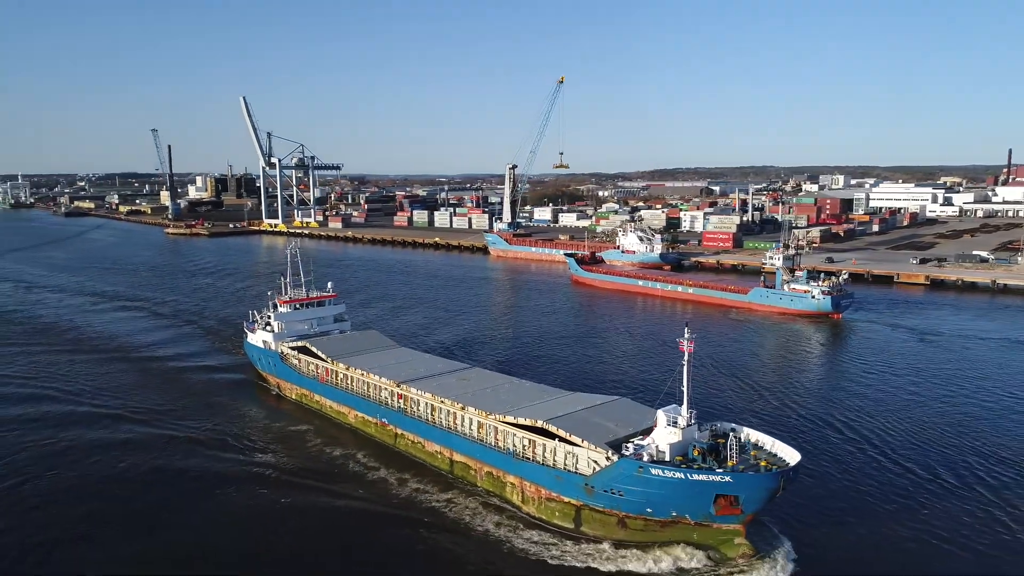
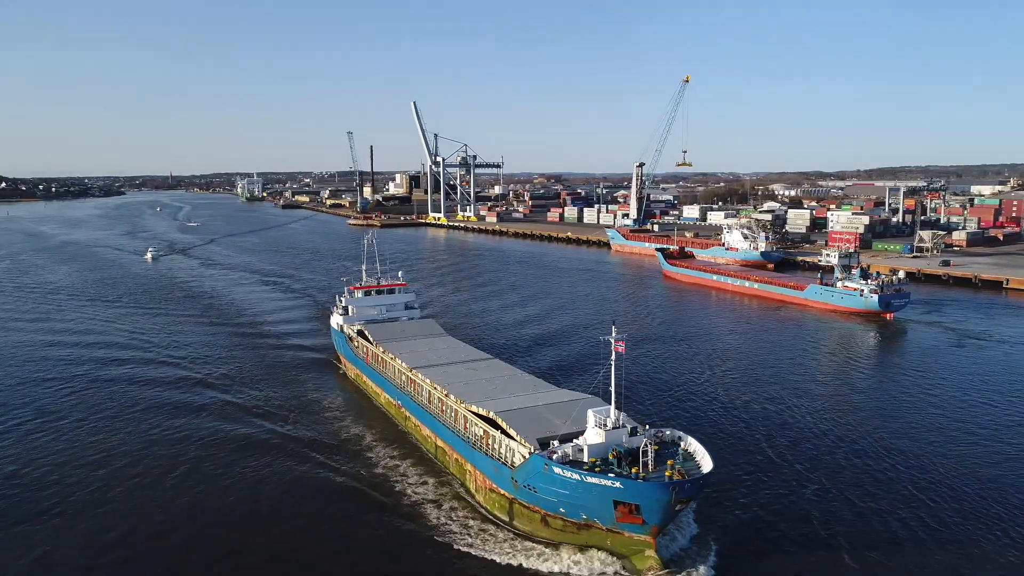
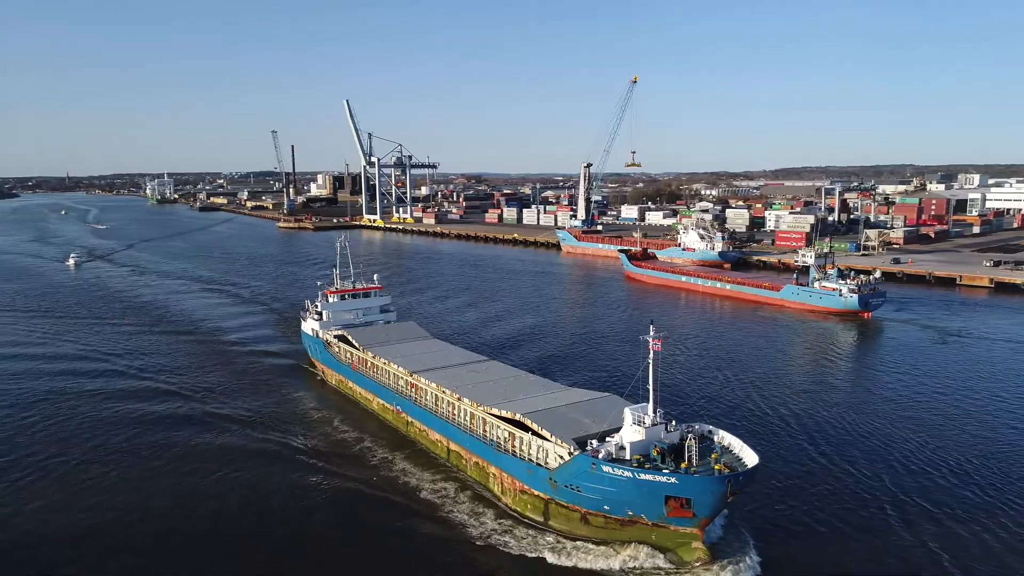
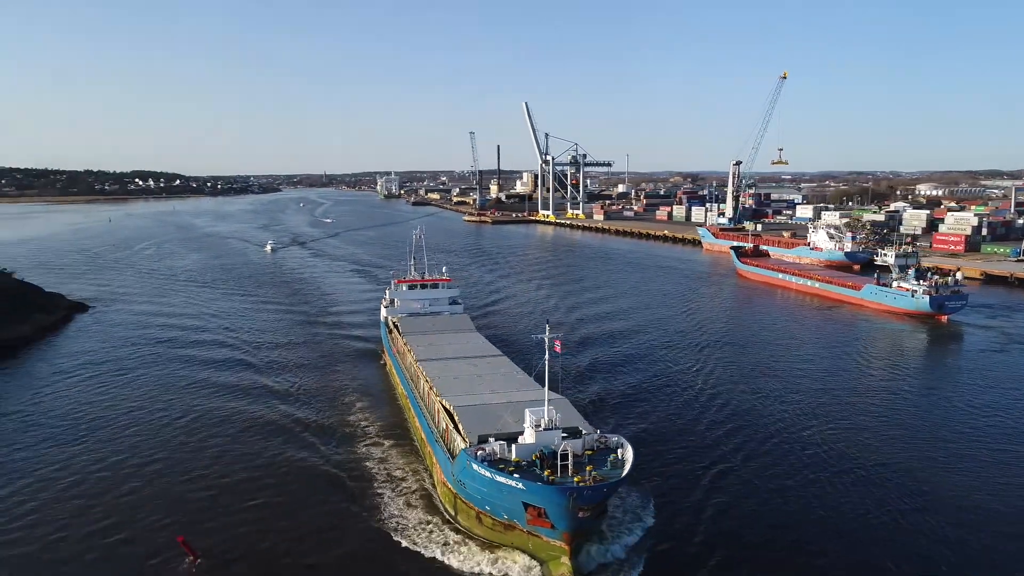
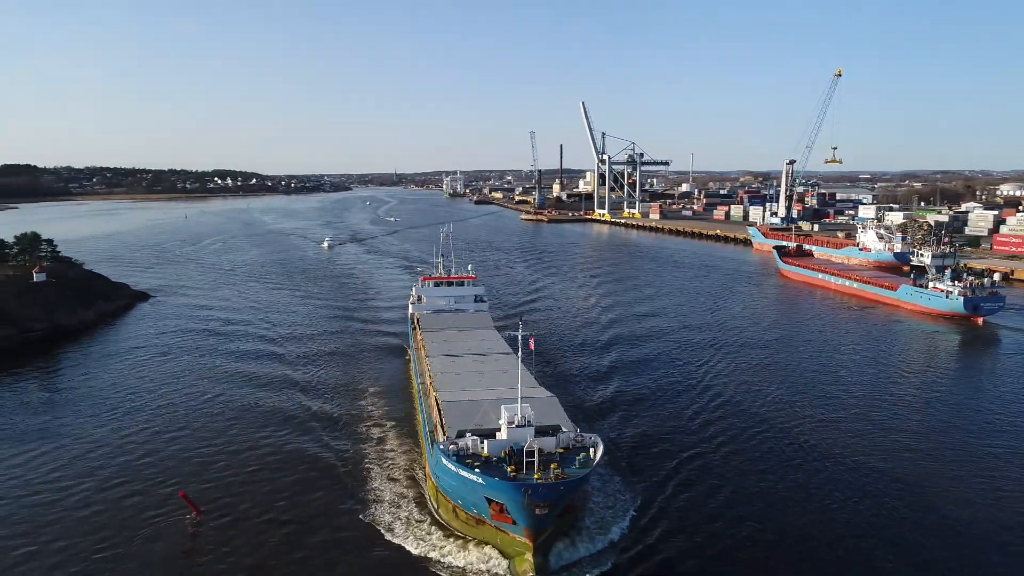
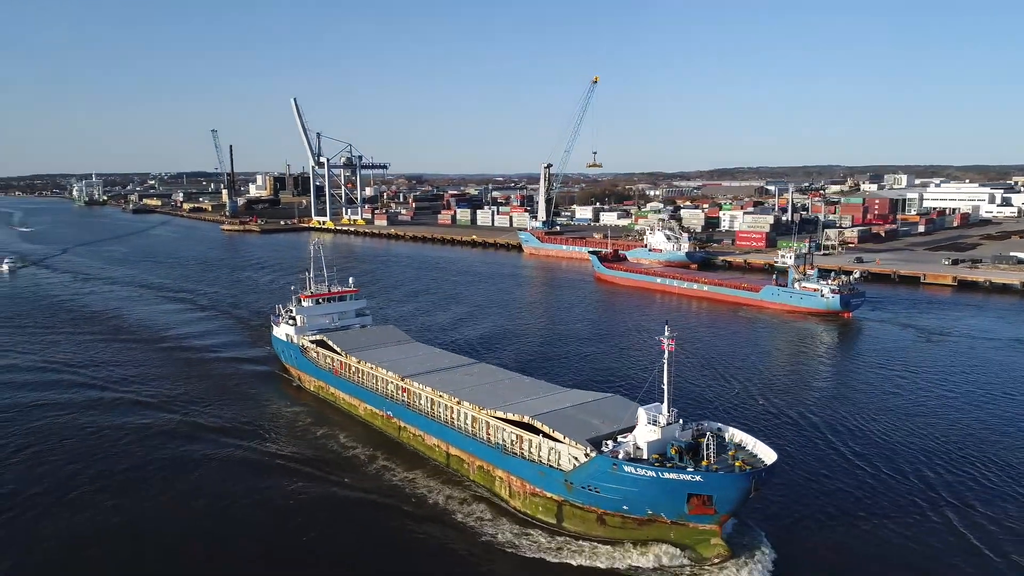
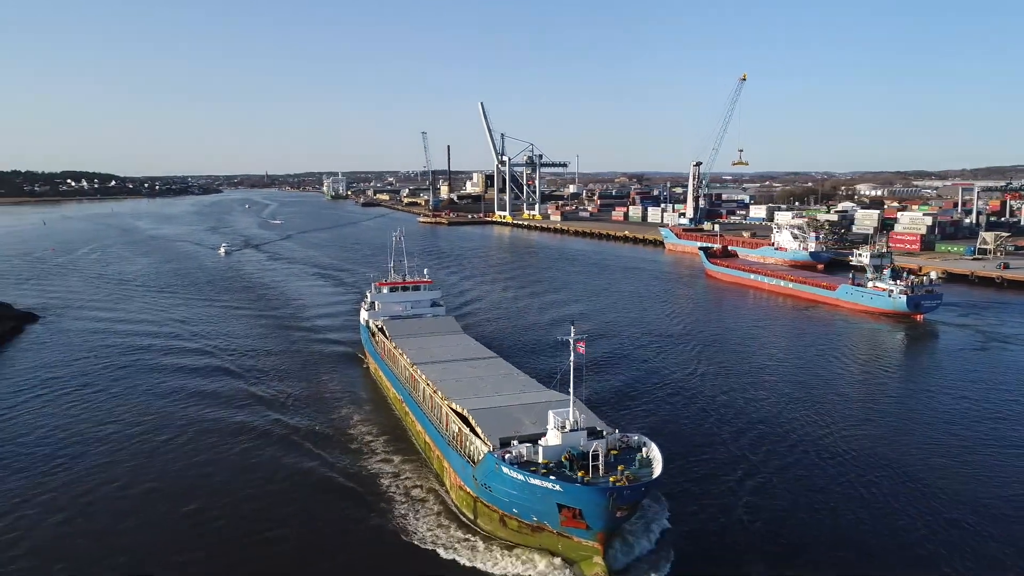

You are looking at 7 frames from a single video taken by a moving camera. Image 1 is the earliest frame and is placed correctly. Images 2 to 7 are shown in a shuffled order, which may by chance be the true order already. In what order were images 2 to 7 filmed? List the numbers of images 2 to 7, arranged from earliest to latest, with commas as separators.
6, 3, 2, 7, 4, 5
